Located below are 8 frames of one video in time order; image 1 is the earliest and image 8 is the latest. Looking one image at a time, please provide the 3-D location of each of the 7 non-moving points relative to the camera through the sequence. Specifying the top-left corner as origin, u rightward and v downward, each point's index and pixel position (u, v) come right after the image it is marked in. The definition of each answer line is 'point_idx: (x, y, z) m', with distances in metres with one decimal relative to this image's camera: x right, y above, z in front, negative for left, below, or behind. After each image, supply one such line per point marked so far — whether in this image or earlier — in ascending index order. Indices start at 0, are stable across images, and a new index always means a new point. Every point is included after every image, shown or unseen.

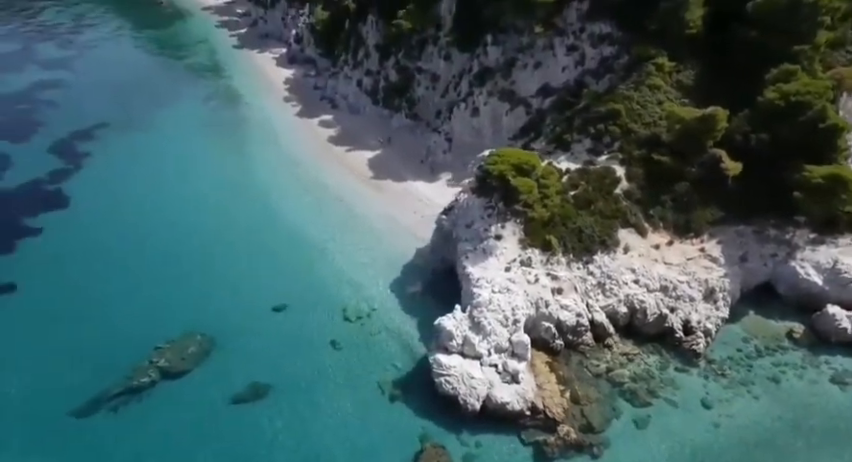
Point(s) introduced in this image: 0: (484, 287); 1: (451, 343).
0: (+2.1, -2.0, +19.7) m
1: (+0.9, -3.8, +18.5) m
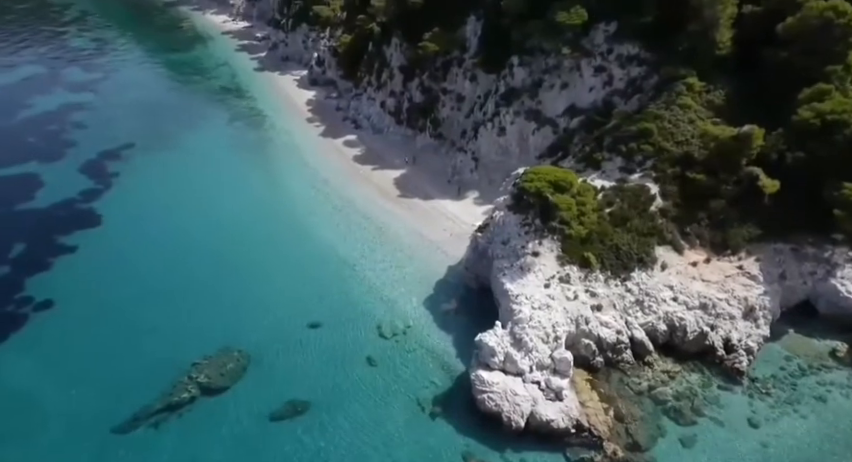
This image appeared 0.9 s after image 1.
0: (+3.5, -2.6, +19.8) m
1: (+2.3, -4.3, +18.5) m
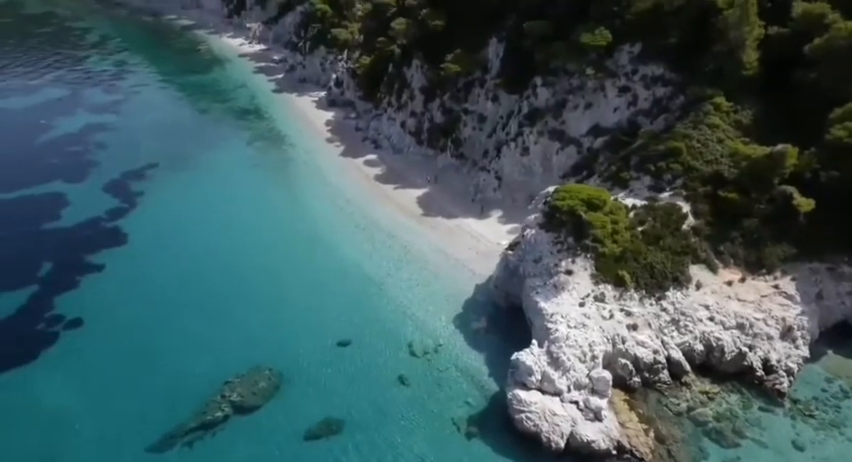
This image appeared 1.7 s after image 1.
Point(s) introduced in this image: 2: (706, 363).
0: (+4.8, -3.2, +19.6) m
1: (+3.5, -4.9, +18.3) m
2: (+10.1, -4.8, +19.8) m
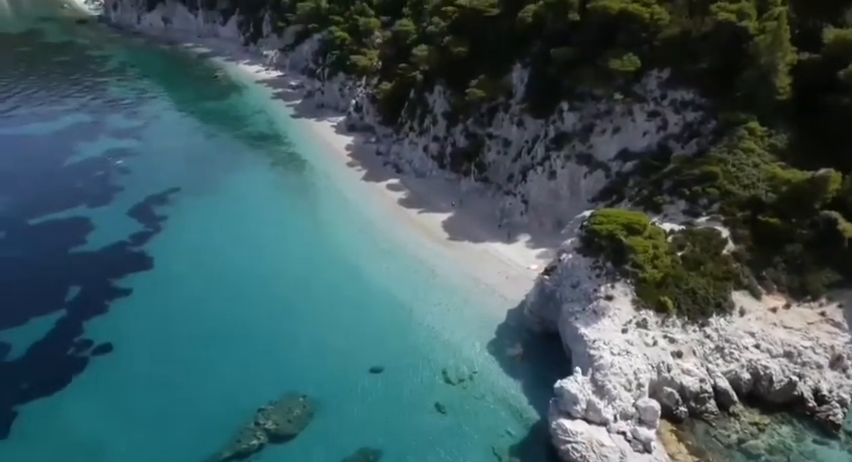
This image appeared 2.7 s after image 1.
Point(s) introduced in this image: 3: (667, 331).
0: (+6.1, -4.1, +19.2) m
1: (+4.8, -5.7, +17.8) m
2: (+11.5, -5.6, +19.2) m
3: (+8.7, -3.6, +19.9) m
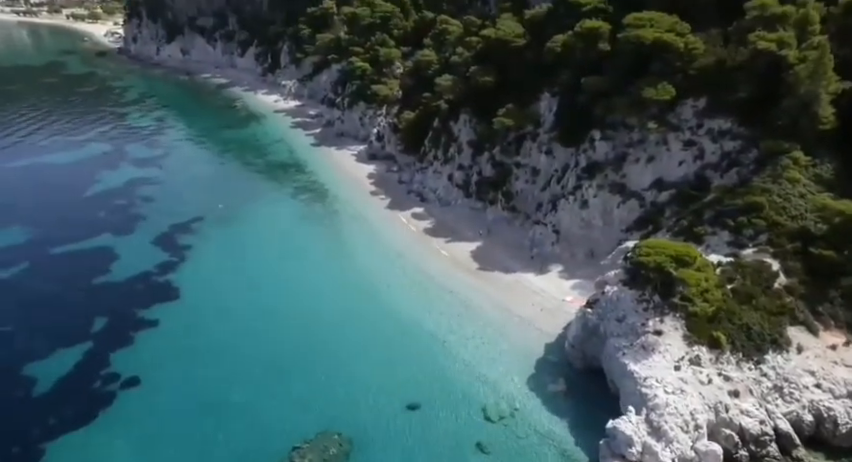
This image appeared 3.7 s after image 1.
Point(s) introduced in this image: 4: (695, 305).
0: (+7.6, -5.2, +18.3) m
1: (+6.3, -6.7, +16.8) m
2: (+12.9, -6.7, +18.2) m
3: (+10.2, -4.7, +19.0) m
4: (+9.7, -2.7, +19.8) m
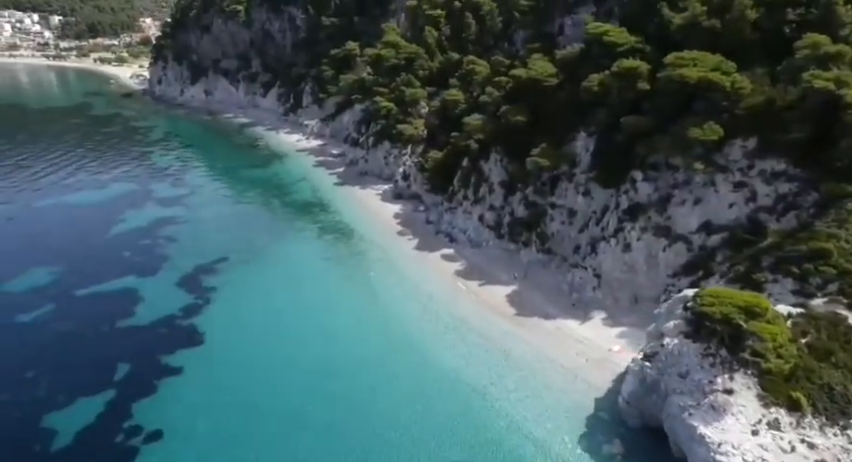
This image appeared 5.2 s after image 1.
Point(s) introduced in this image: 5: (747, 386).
0: (+9.2, -6.7, +16.5) m
1: (+7.8, -8.1, +15.0) m
2: (+14.5, -8.3, +16.2) m
3: (+11.8, -6.3, +17.1) m
4: (+11.3, -4.3, +18.1) m
5: (+10.5, -5.1, +18.1) m
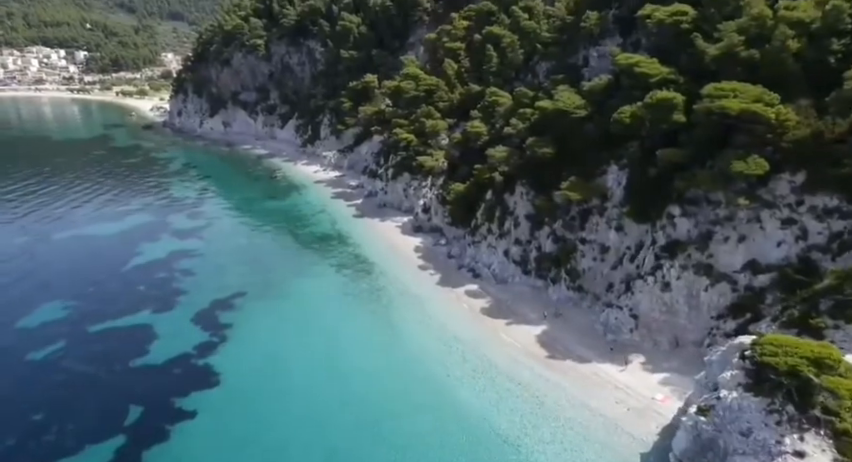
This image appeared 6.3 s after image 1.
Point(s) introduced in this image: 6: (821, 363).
0: (+10.2, -7.9, +14.6) m
1: (+8.8, -9.3, +13.0) m
2: (+15.5, -9.5, +14.0) m
3: (+12.8, -7.6, +15.2) m
4: (+12.4, -5.6, +16.3) m
5: (+11.6, -6.4, +16.2) m
6: (+12.3, -4.2, +17.4) m
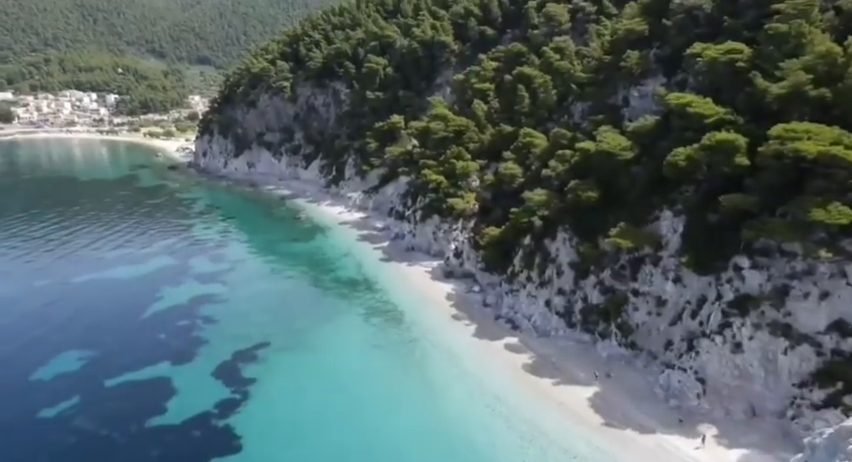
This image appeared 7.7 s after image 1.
0: (+11.8, -9.5, +11.4) m
1: (+10.3, -10.7, +9.8) m
2: (+17.0, -11.0, +10.6) m
3: (+14.4, -9.1, +12.0) m
4: (+14.0, -7.3, +13.2) m
5: (+13.2, -8.1, +13.1) m
6: (+13.9, -5.9, +14.5) m
